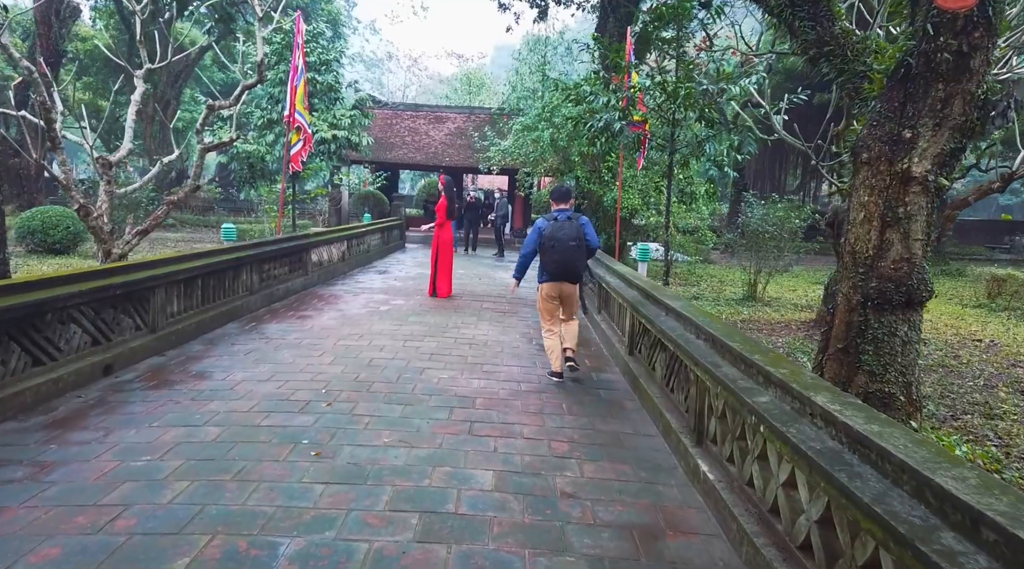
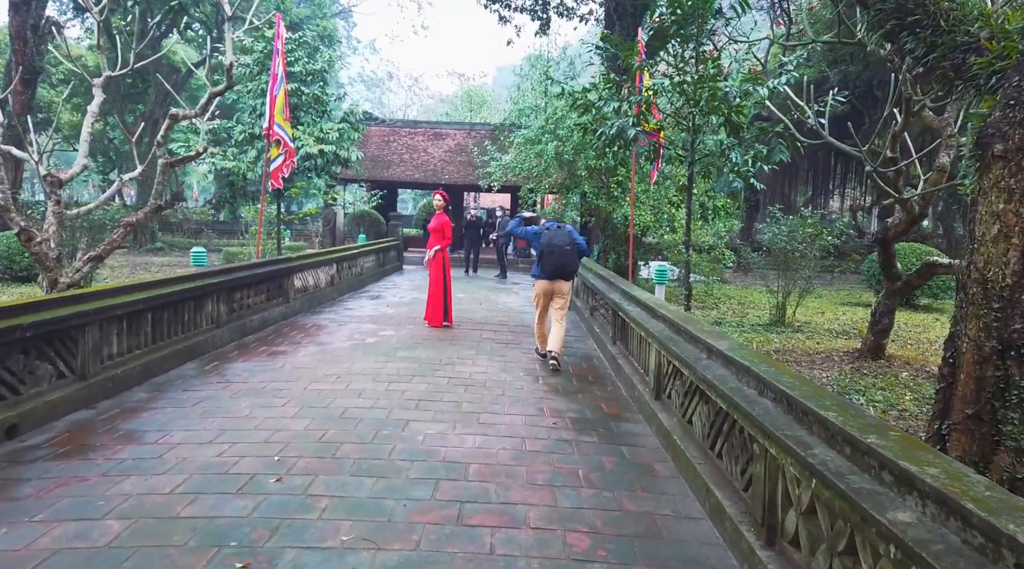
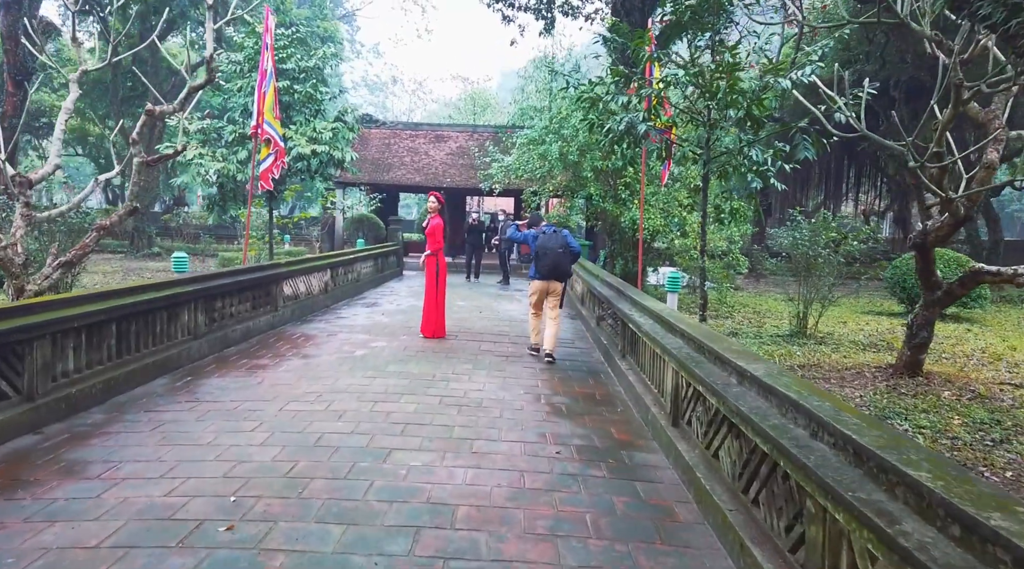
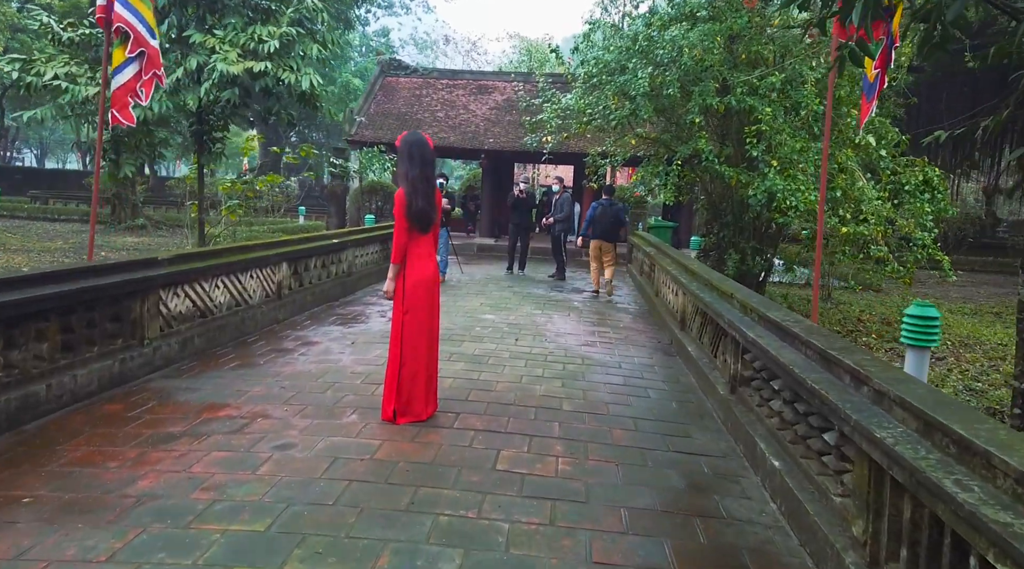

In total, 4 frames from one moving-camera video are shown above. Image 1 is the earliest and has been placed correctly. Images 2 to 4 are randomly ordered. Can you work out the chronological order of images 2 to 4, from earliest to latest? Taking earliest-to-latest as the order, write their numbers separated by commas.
2, 3, 4
